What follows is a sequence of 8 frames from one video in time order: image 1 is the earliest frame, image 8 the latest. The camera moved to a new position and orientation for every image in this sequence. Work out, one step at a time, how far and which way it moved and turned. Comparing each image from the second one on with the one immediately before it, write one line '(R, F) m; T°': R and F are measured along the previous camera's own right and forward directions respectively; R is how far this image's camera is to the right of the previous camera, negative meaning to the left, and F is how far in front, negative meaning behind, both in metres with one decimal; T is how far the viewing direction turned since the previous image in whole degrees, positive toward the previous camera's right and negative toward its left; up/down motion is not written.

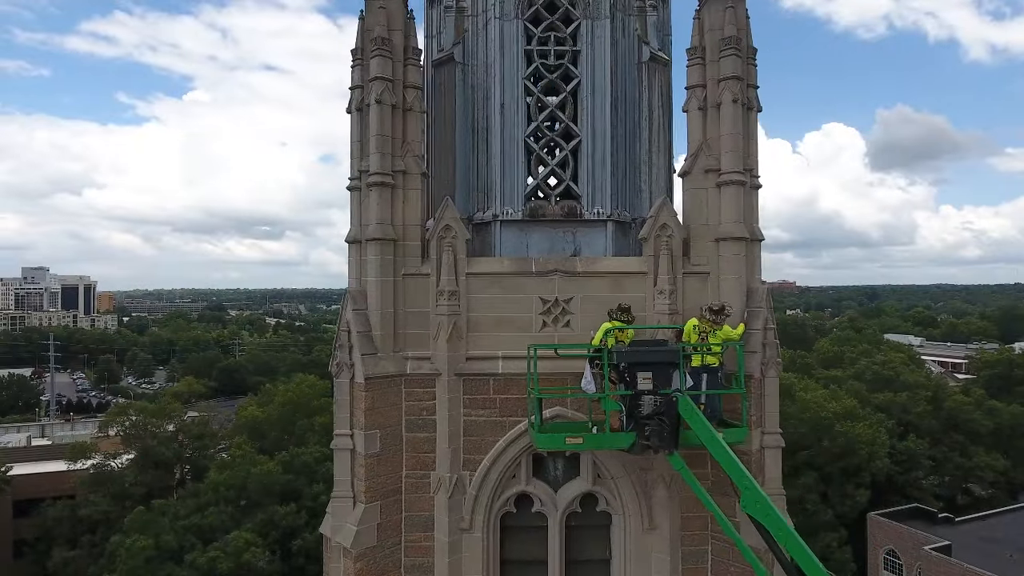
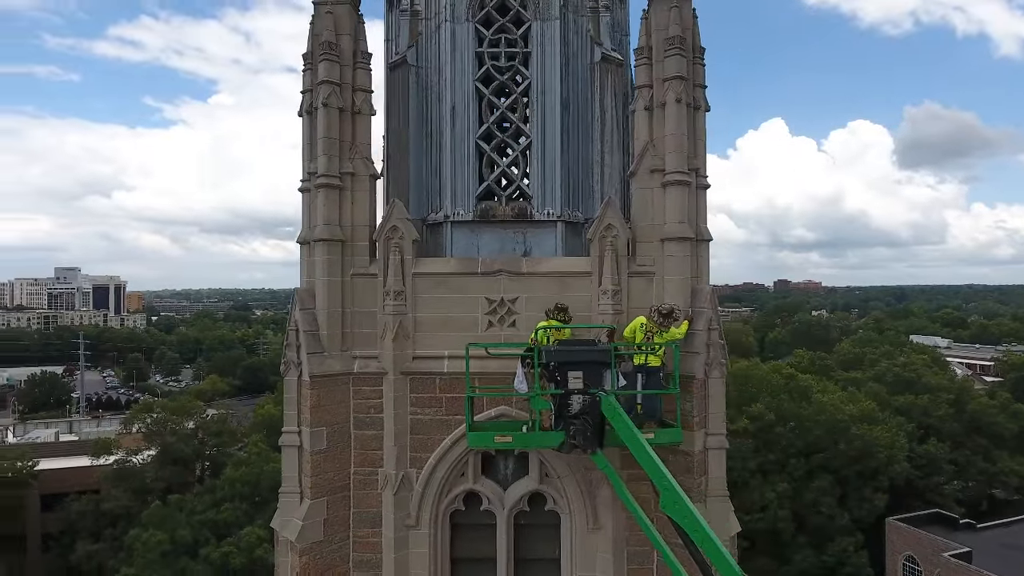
(+0.8, 0.0) m; -2°
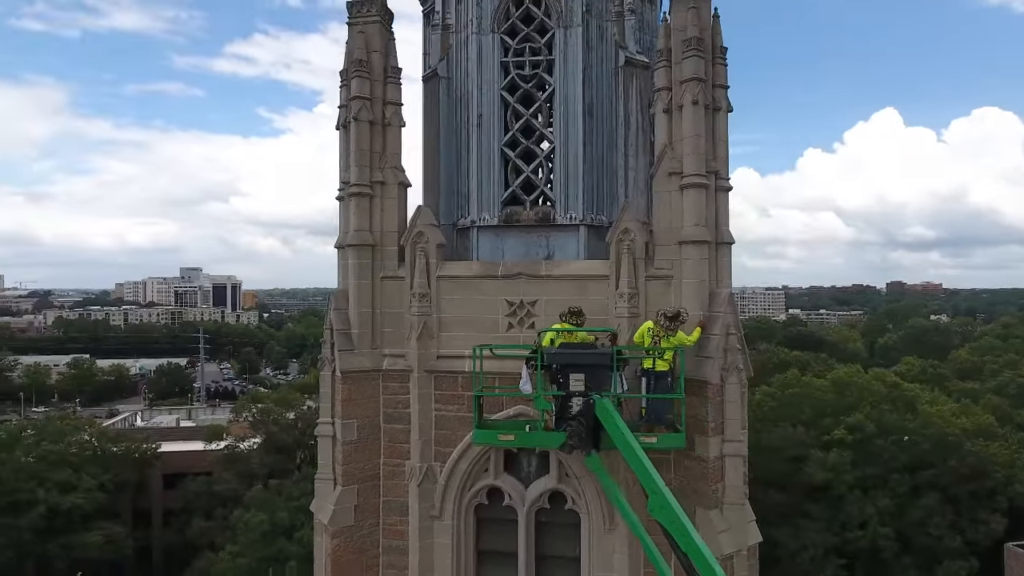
(+0.8, -0.1) m; -8°
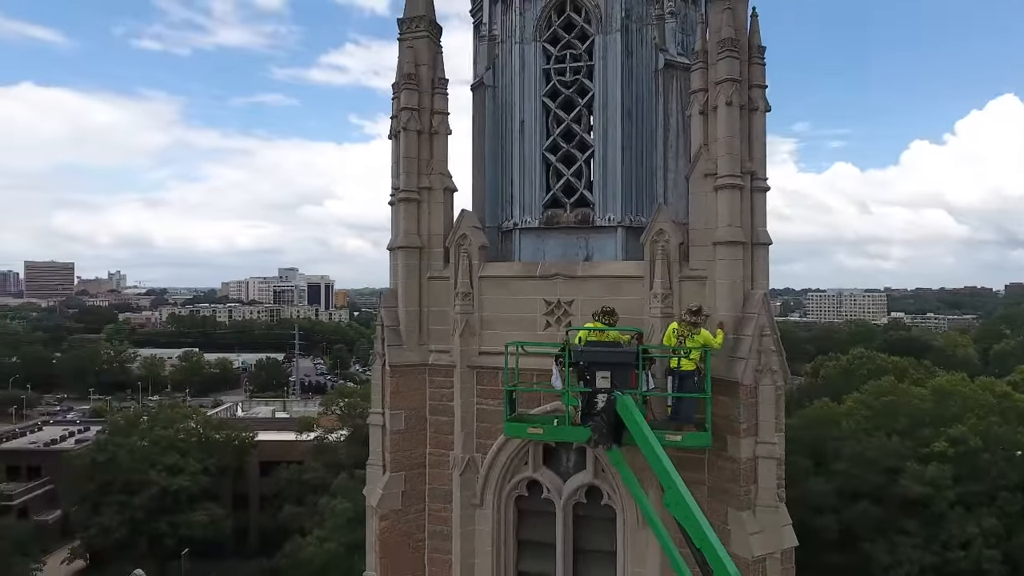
(+0.5, -0.2) m; -7°
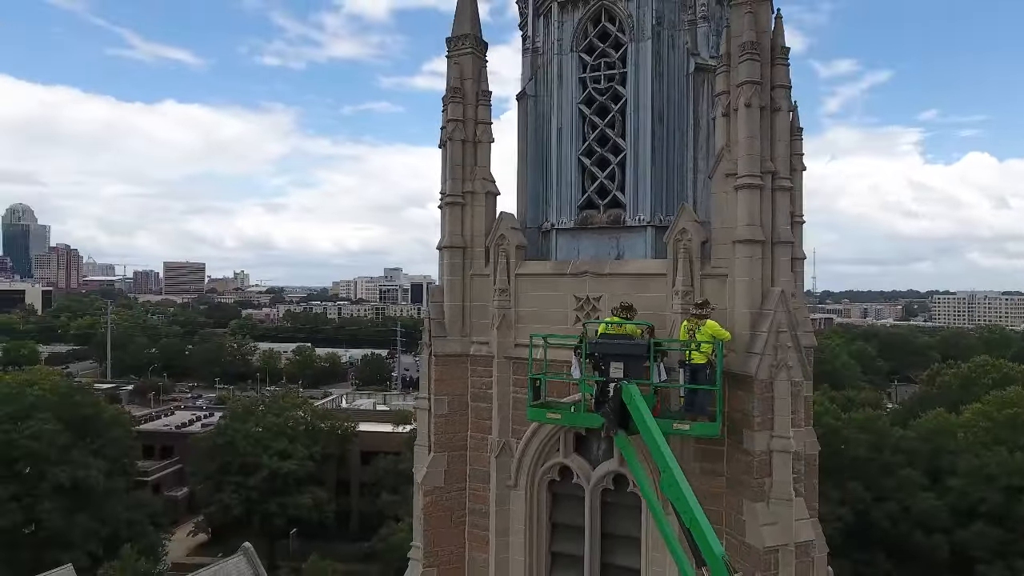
(+0.8, -0.5) m; -9°
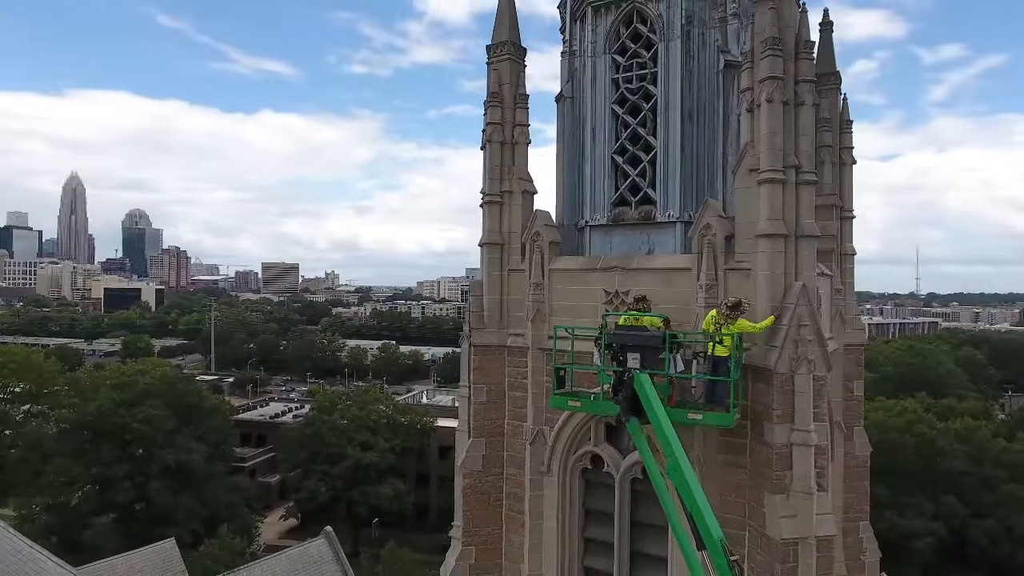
(+0.6, -0.3) m; -7°
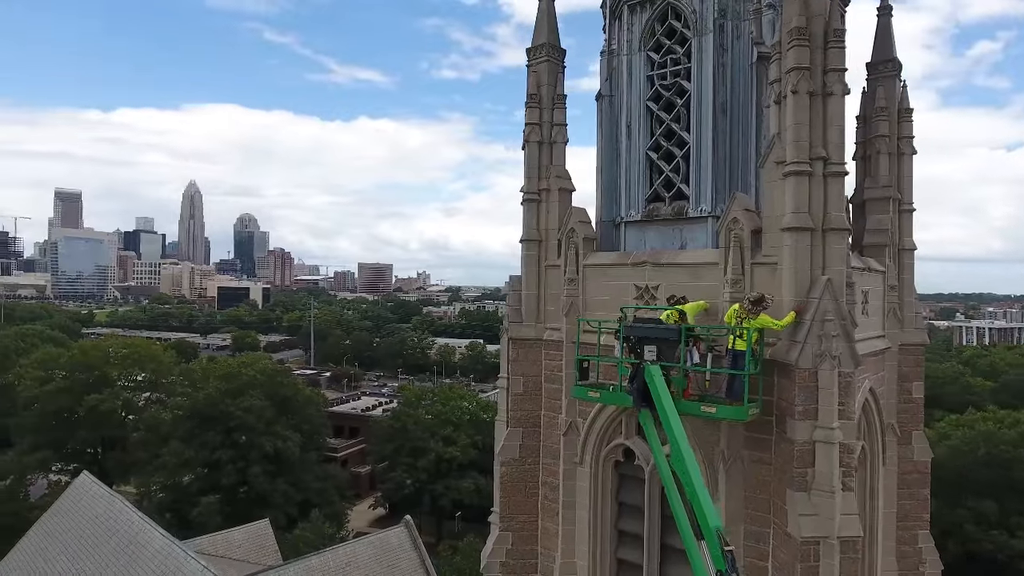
(+0.7, -0.2) m; -8°
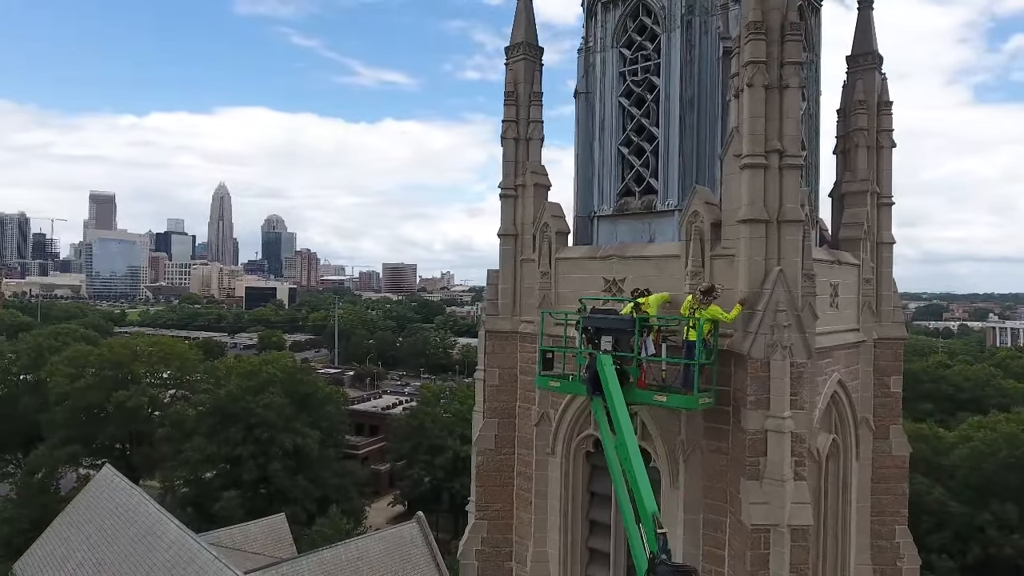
(+0.7, -0.2) m; -2°
